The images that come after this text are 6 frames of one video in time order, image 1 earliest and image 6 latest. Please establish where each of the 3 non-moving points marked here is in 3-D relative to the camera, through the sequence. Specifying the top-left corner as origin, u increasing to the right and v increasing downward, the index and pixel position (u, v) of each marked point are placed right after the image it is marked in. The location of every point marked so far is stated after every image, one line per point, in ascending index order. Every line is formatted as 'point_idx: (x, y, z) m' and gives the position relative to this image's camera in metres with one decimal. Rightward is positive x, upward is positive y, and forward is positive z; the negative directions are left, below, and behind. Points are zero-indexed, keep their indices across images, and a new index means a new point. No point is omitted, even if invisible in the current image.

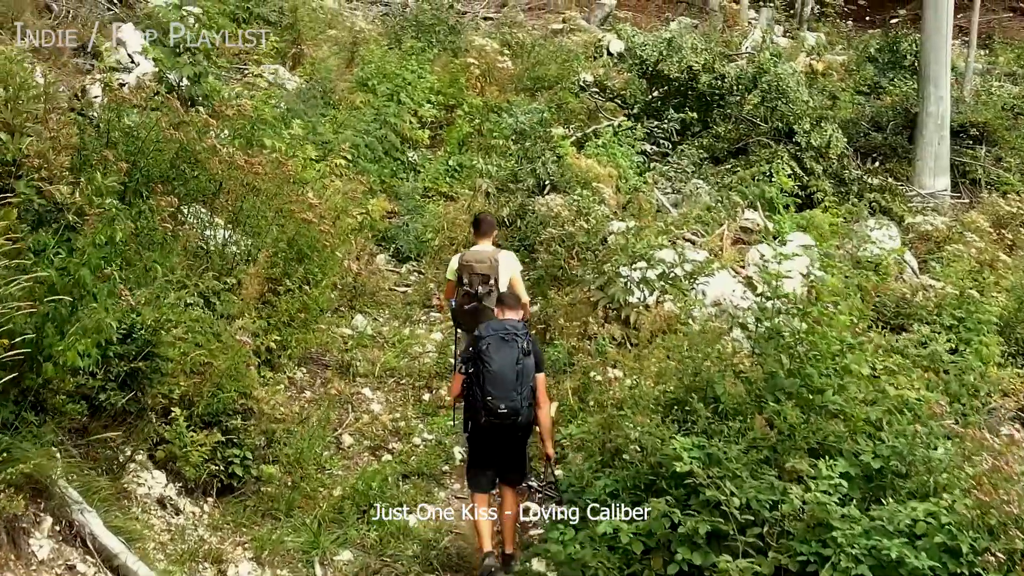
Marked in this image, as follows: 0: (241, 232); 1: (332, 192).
0: (-2.0, +0.4, +6.0) m
1: (-1.6, +0.8, +7.1) m
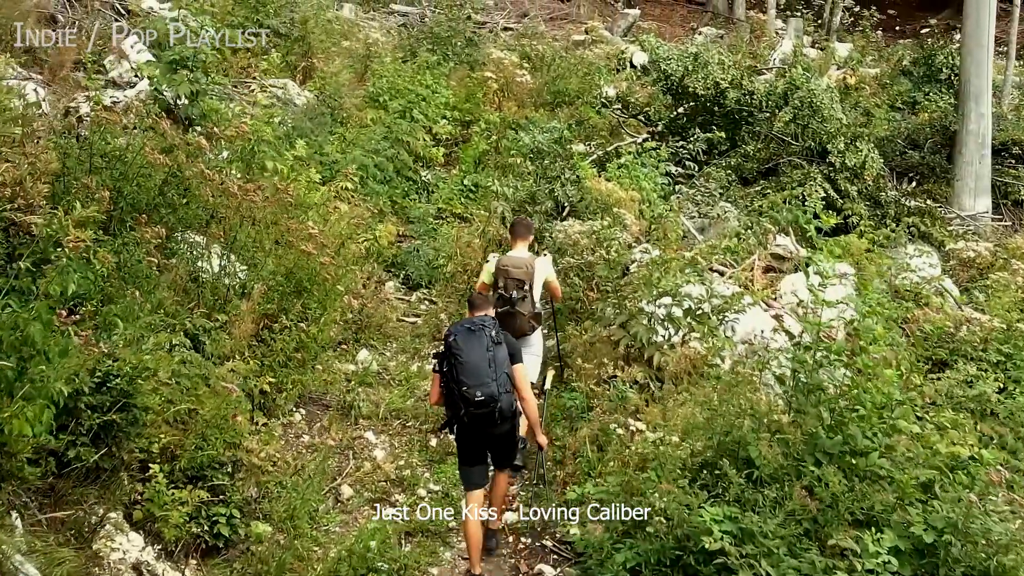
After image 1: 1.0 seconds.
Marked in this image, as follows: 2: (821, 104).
0: (-1.9, +0.2, +5.6) m
1: (-1.5, +0.6, +6.7) m
2: (+3.4, +2.0, +8.7) m
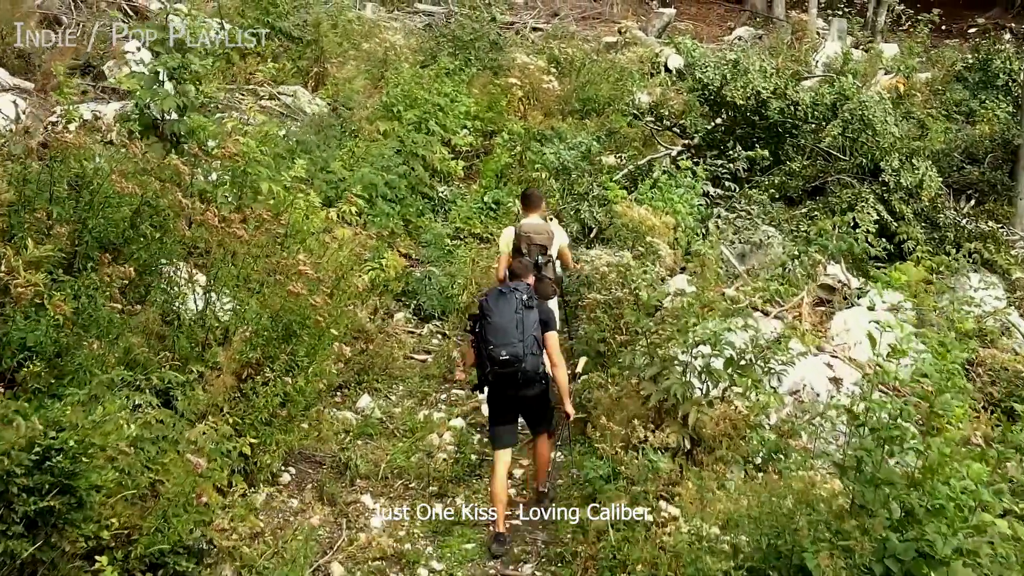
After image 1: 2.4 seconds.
0: (-1.8, -0.1, +5.0) m
1: (-1.3, +0.3, +6.1) m
2: (+3.6, +1.7, +7.9) m
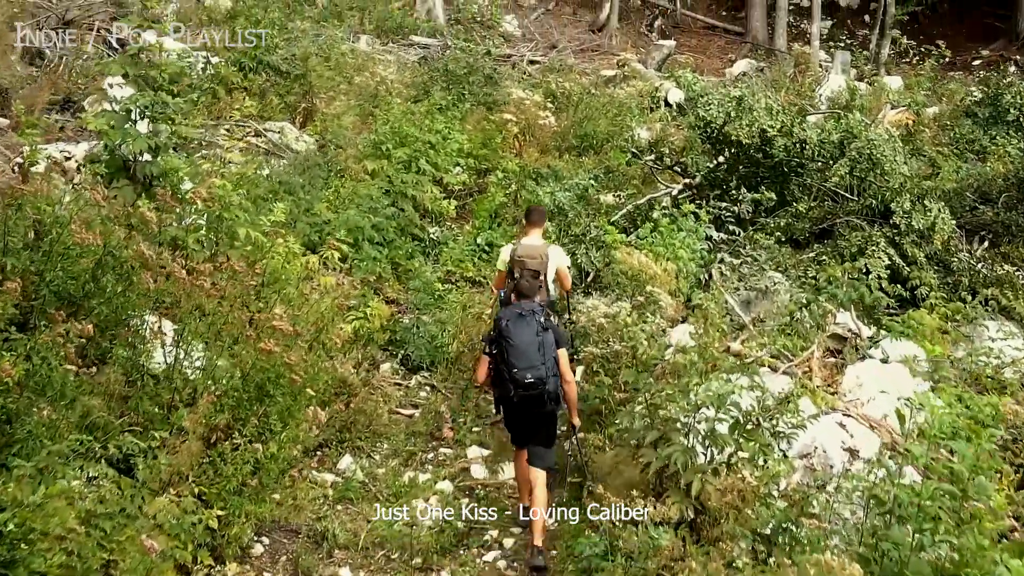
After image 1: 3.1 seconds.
0: (-1.8, -0.4, +4.6) m
1: (-1.4, -0.1, +5.7) m
2: (+3.5, +1.2, +7.6) m
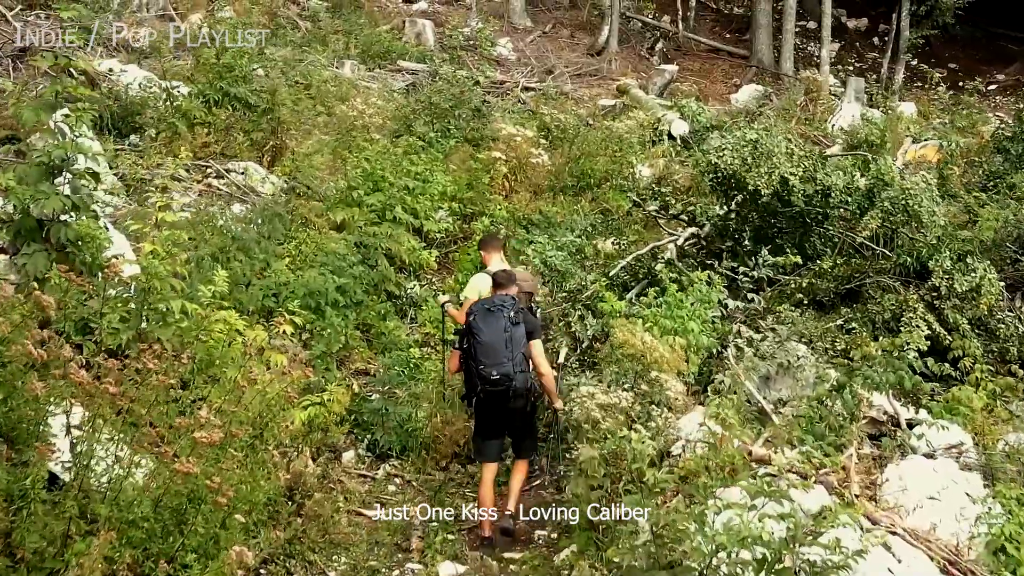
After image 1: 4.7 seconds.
0: (-1.9, -0.9, +3.8) m
1: (-1.5, -0.6, +4.8) m
2: (+3.4, +0.7, +6.8) m
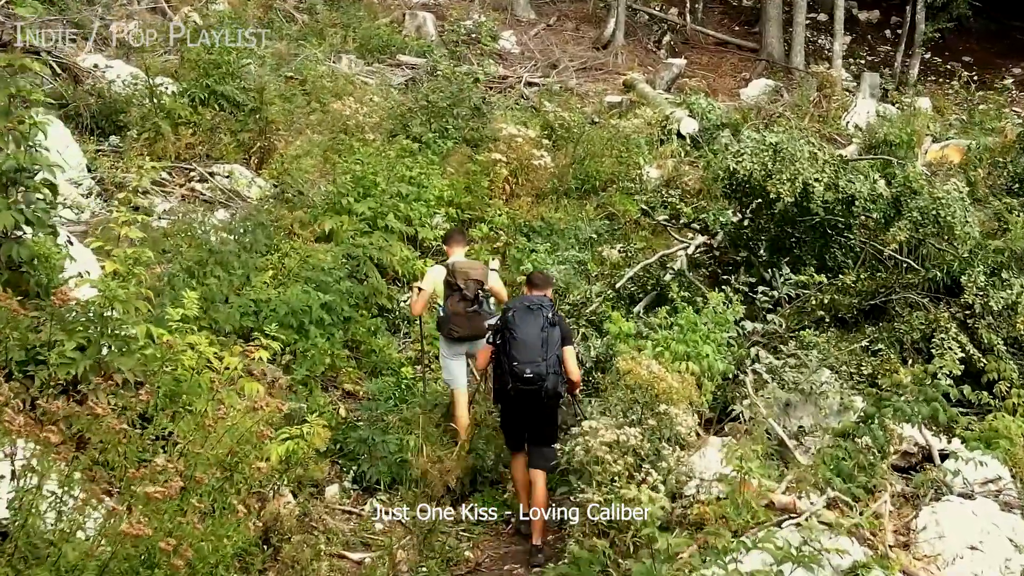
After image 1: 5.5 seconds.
0: (-2.0, -1.0, +3.3) m
1: (-1.5, -0.7, +4.4) m
2: (+3.4, +0.6, +6.3) m
